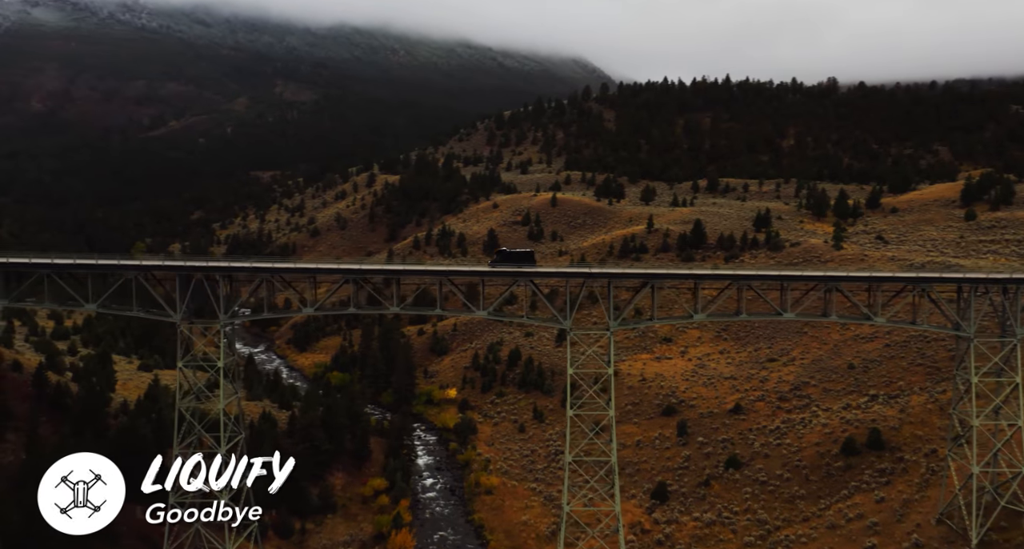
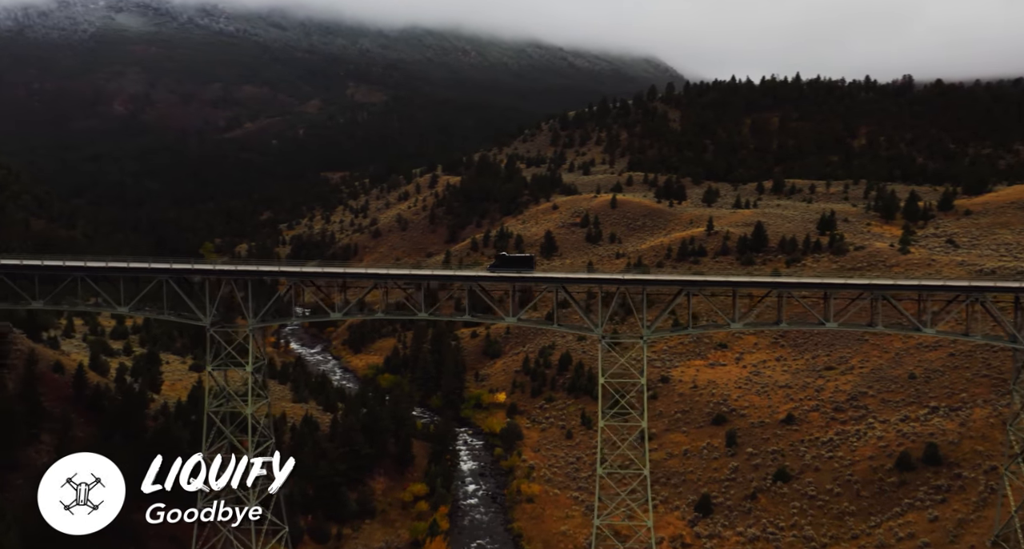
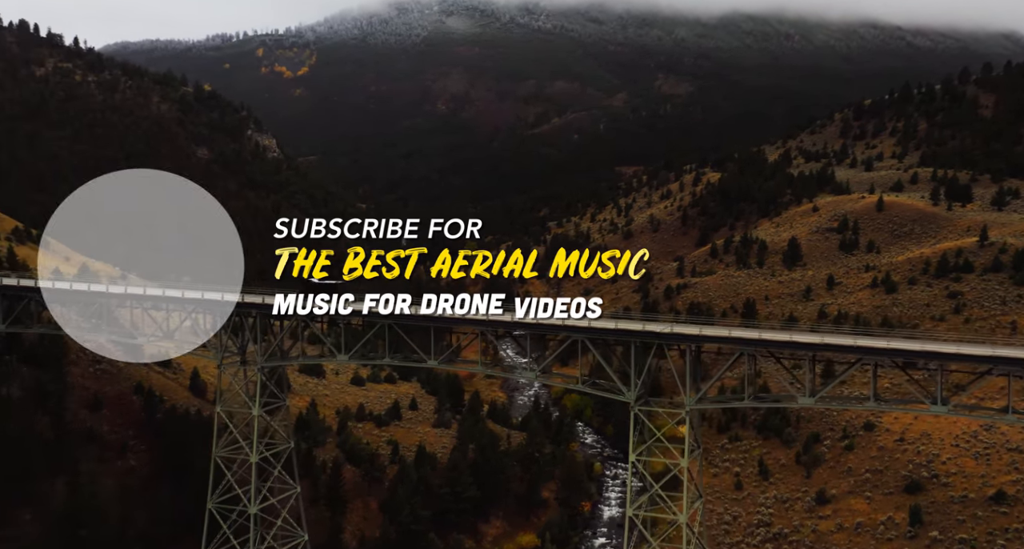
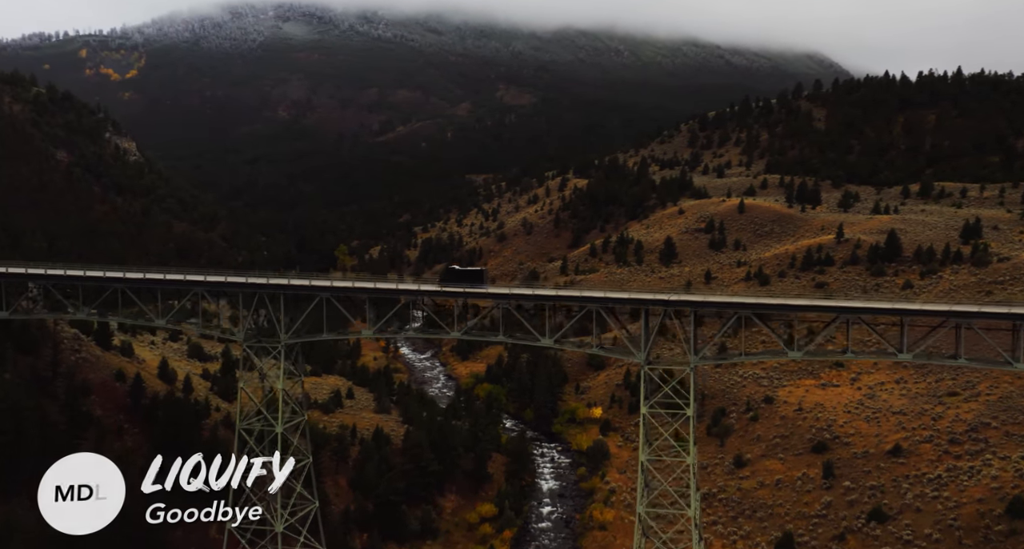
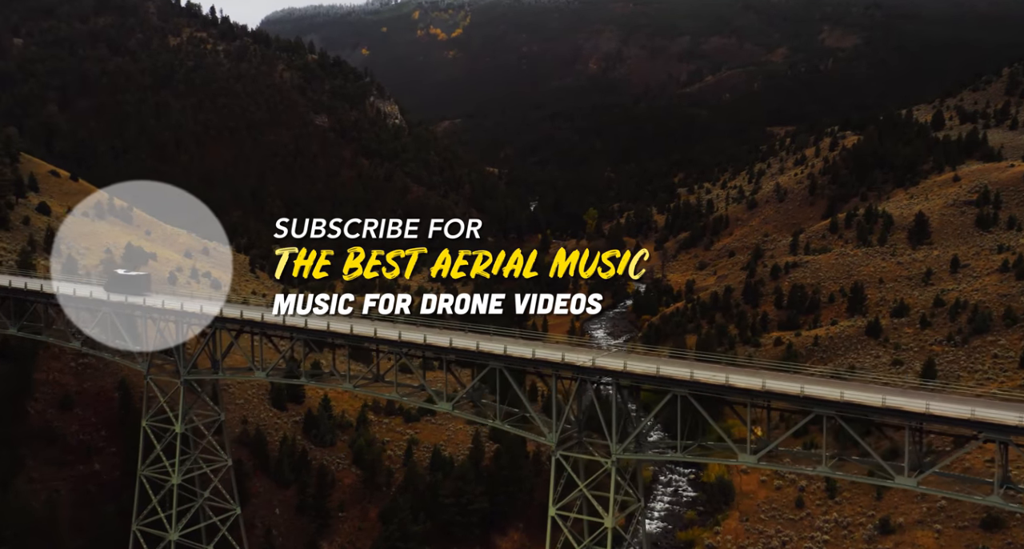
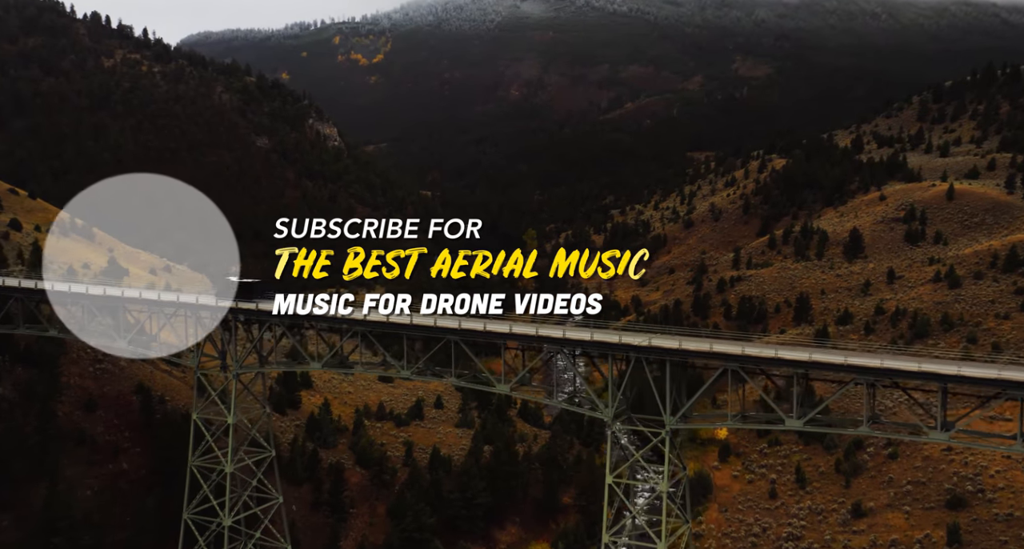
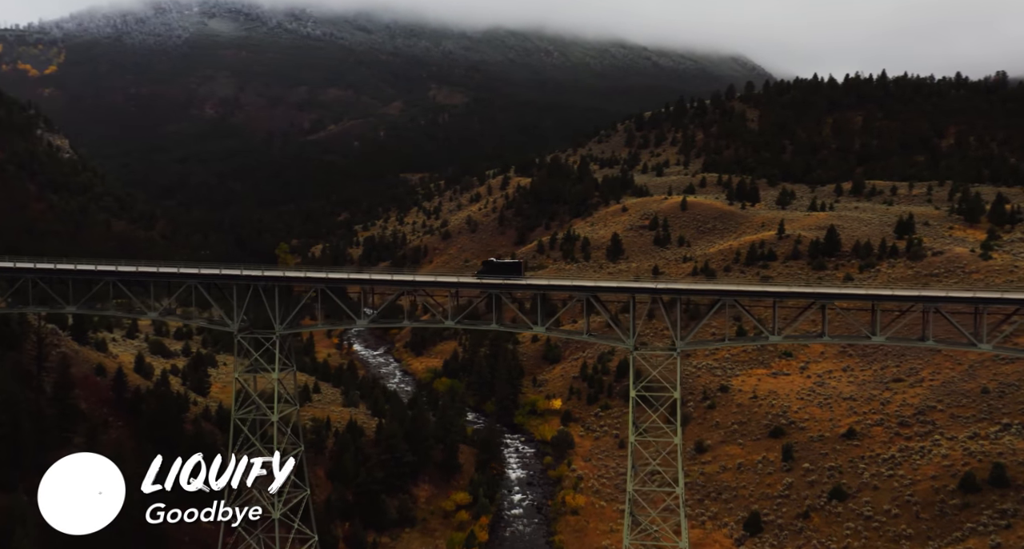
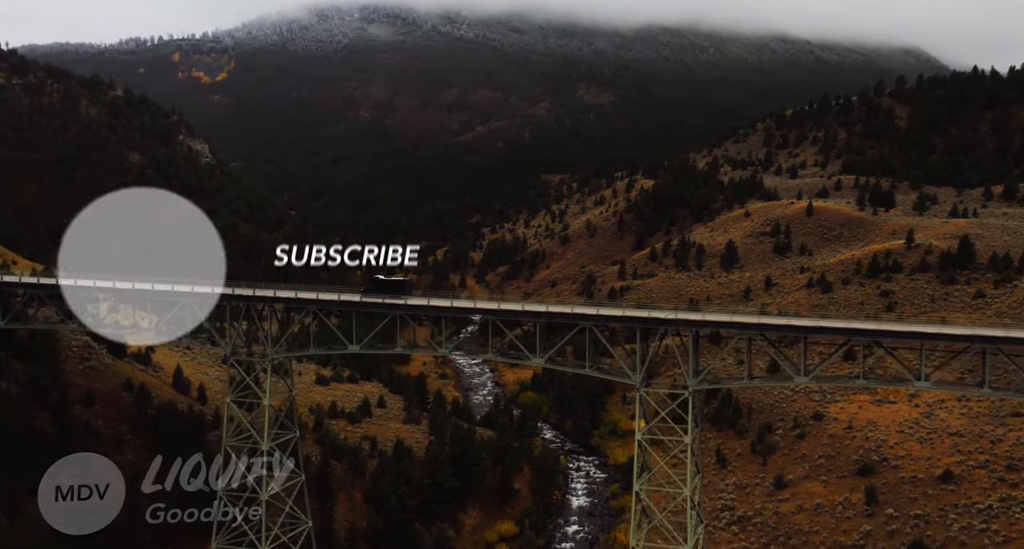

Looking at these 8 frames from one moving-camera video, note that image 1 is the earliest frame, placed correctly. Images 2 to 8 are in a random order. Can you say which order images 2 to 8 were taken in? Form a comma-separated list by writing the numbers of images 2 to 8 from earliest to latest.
2, 7, 4, 8, 3, 6, 5
